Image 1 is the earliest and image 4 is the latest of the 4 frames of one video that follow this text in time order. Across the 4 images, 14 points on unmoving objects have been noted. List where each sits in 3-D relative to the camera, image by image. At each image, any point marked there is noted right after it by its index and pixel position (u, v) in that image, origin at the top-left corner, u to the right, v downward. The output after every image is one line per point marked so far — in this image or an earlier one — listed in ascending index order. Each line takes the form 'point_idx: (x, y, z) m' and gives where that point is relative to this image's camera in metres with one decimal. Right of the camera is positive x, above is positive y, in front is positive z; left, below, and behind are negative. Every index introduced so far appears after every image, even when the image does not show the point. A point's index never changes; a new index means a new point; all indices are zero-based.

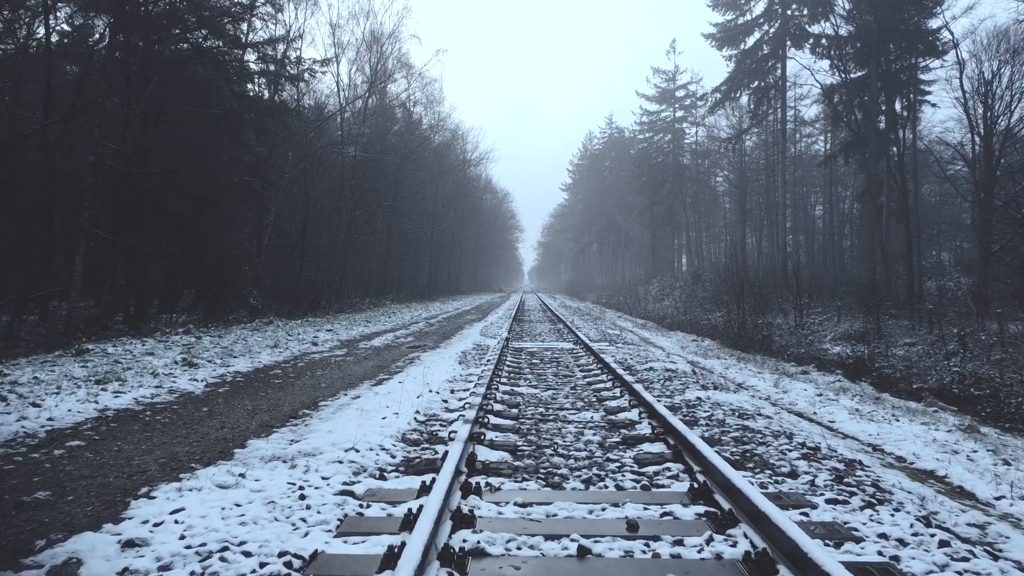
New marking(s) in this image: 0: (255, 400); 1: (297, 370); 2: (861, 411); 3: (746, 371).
0: (-2.0, -0.9, +4.0) m
1: (-2.2, -0.9, +5.2) m
2: (+3.1, -1.1, +4.4) m
3: (+3.0, -1.1, +6.3) m
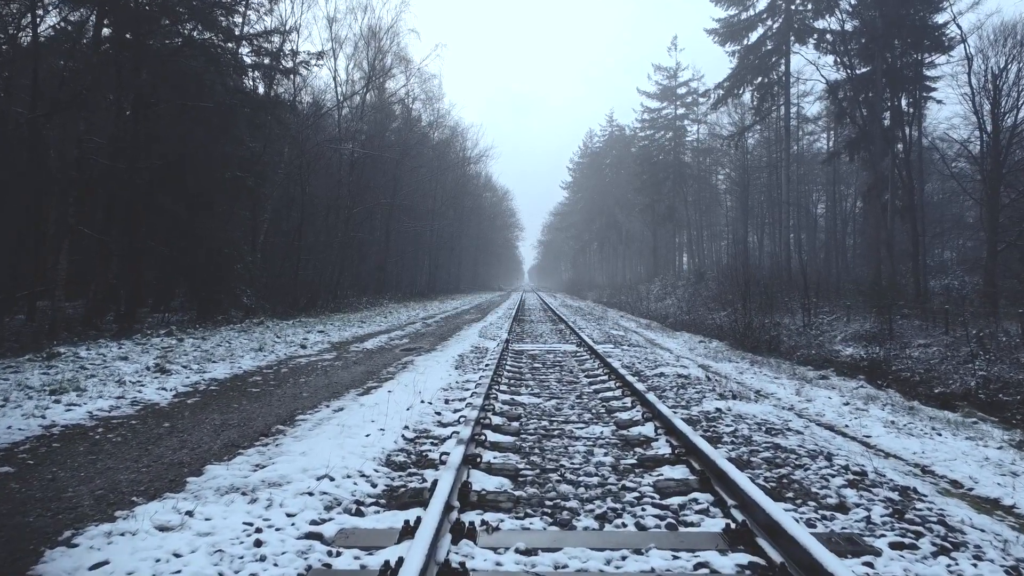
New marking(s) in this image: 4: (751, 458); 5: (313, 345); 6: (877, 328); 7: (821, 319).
0: (-2.0, -0.9, +3.6) m
1: (-2.2, -0.9, +4.8) m
2: (+3.1, -1.1, +4.0) m
3: (+3.0, -1.1, +5.9) m
4: (+1.4, -1.0, +2.9) m
5: (-2.8, -0.8, +7.1) m
6: (+9.3, -1.0, +12.7) m
7: (+9.3, -0.9, +15.0) m
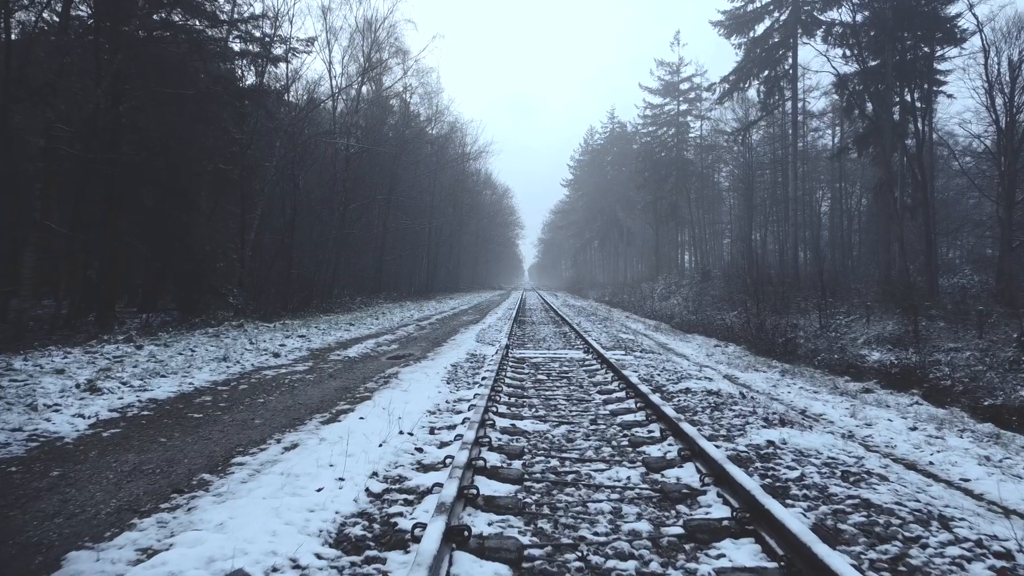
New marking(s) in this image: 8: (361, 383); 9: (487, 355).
0: (-2.0, -0.9, +2.8) m
1: (-2.2, -0.9, +4.0) m
2: (+3.1, -1.1, +3.2) m
3: (+3.0, -1.1, +5.1) m
4: (+1.4, -1.0, +2.1) m
5: (-2.8, -0.8, +6.3) m
6: (+9.3, -1.0, +11.9) m
7: (+9.3, -0.9, +14.2) m
8: (-1.4, -0.9, +4.8) m
9: (-0.3, -0.9, +7.0) m
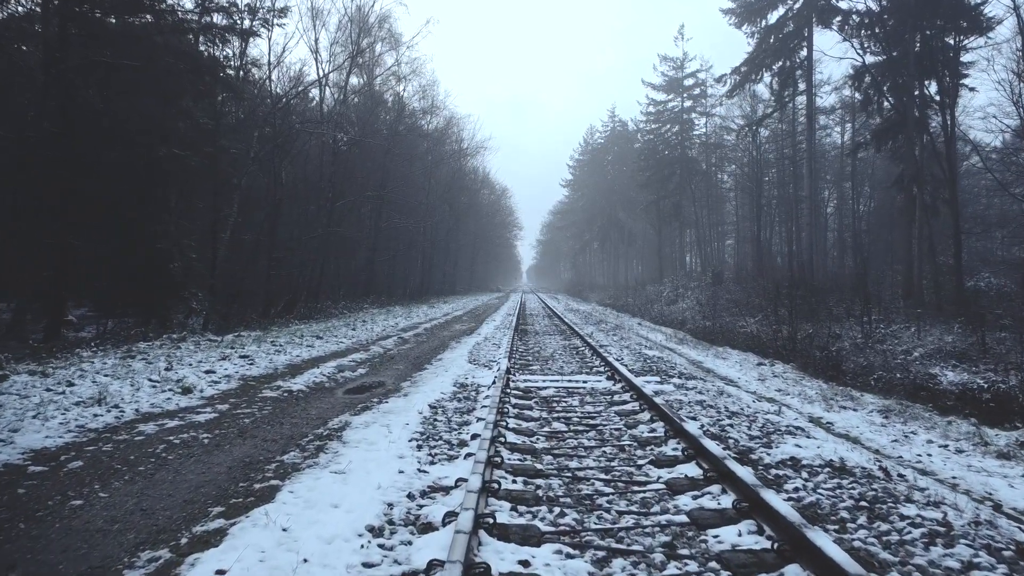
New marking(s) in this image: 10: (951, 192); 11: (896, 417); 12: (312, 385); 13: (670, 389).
0: (-2.0, -1.0, +1.1) m
1: (-2.2, -0.9, +2.3) m
2: (+3.1, -1.2, +1.5) m
3: (+3.0, -1.1, +3.4) m
4: (+1.5, -1.1, +0.5) m
5: (-2.8, -0.9, +4.6) m
6: (+9.3, -1.1, +10.3) m
7: (+9.3, -1.0, +12.6) m
8: (-1.4, -1.0, +3.1) m
9: (-0.3, -1.0, +5.3) m
10: (+17.2, +3.7, +19.2) m
11: (+3.5, -1.2, +4.7) m
12: (-1.9, -1.0, +4.9) m
13: (+1.6, -1.0, +5.2) m
